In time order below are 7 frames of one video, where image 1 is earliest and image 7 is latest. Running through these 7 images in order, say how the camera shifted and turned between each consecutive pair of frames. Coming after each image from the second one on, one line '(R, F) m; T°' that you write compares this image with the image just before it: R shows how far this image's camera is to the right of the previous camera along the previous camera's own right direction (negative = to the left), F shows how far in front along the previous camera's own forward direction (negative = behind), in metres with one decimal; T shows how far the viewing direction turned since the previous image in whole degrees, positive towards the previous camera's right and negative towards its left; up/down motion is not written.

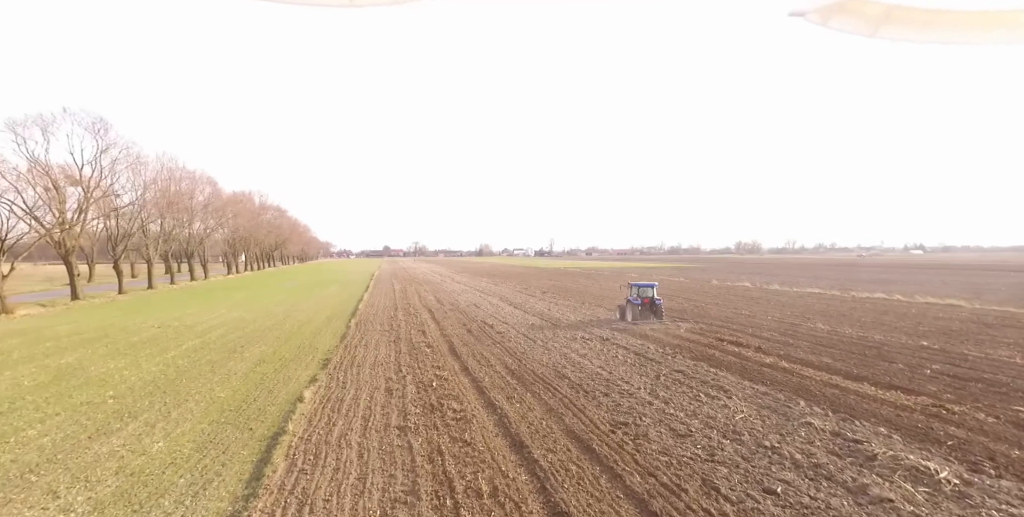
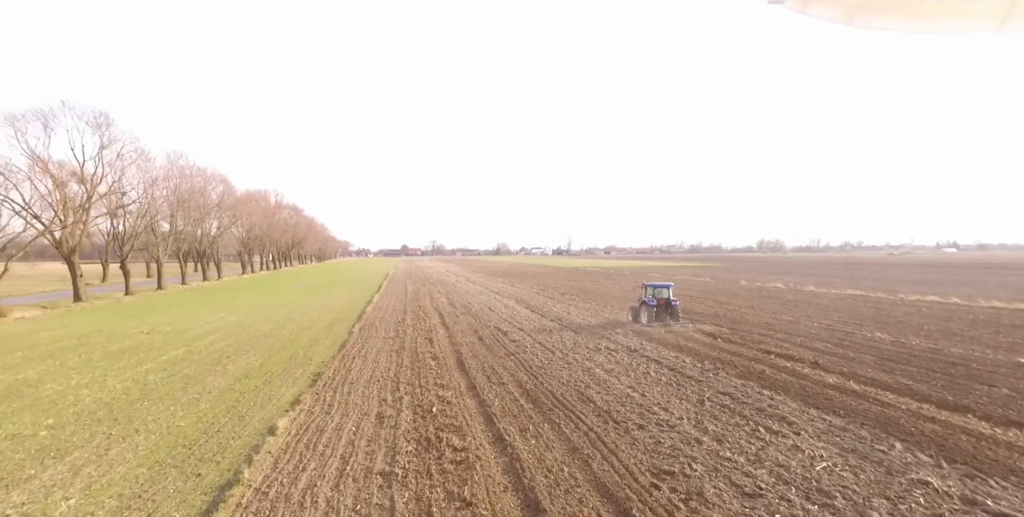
(0.0, +1.4) m; -2°
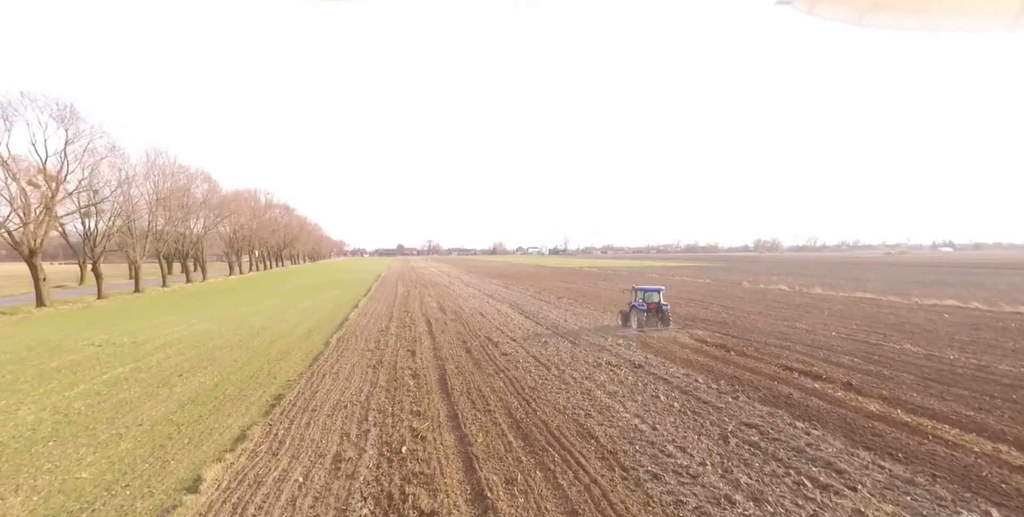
(+0.2, +1.3) m; 0°
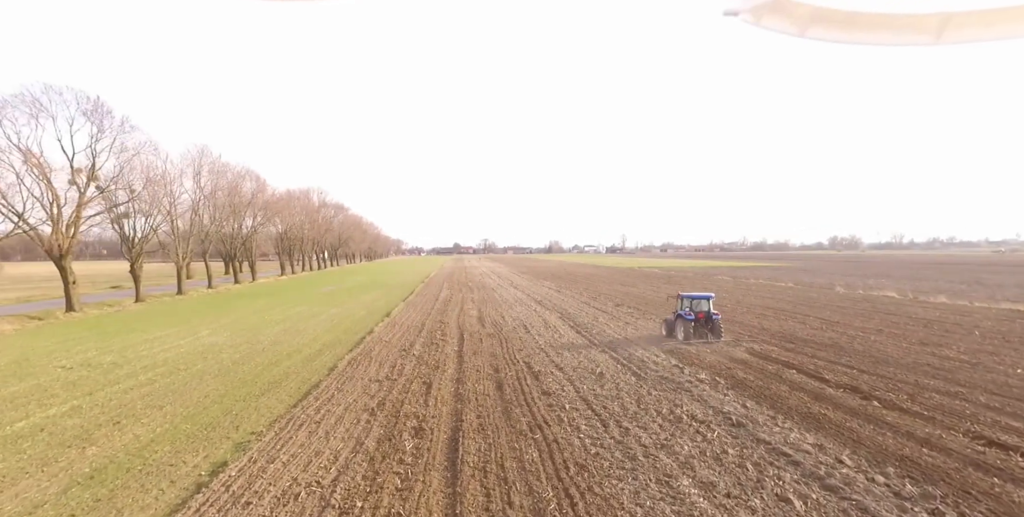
(+0.2, +3.1) m; -7°
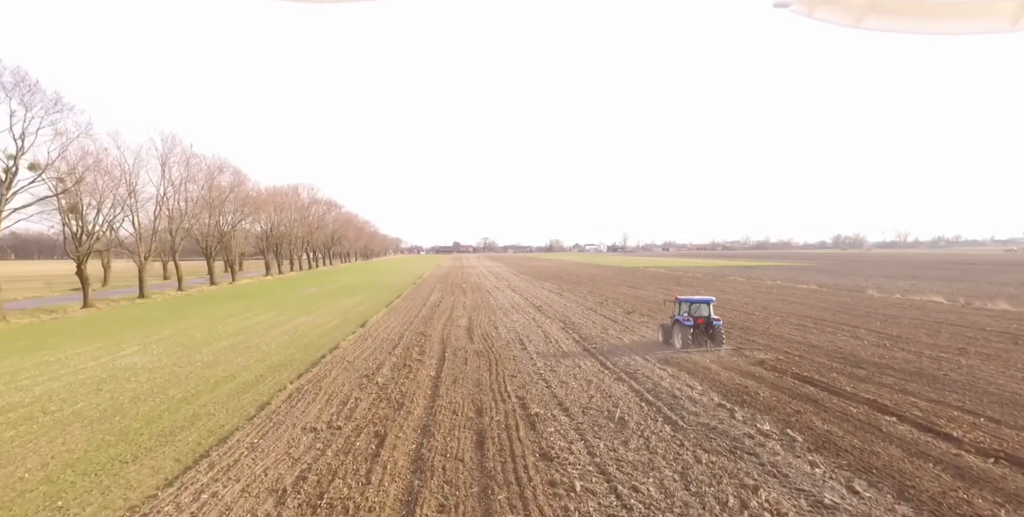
(+0.2, +3.0) m; 0°
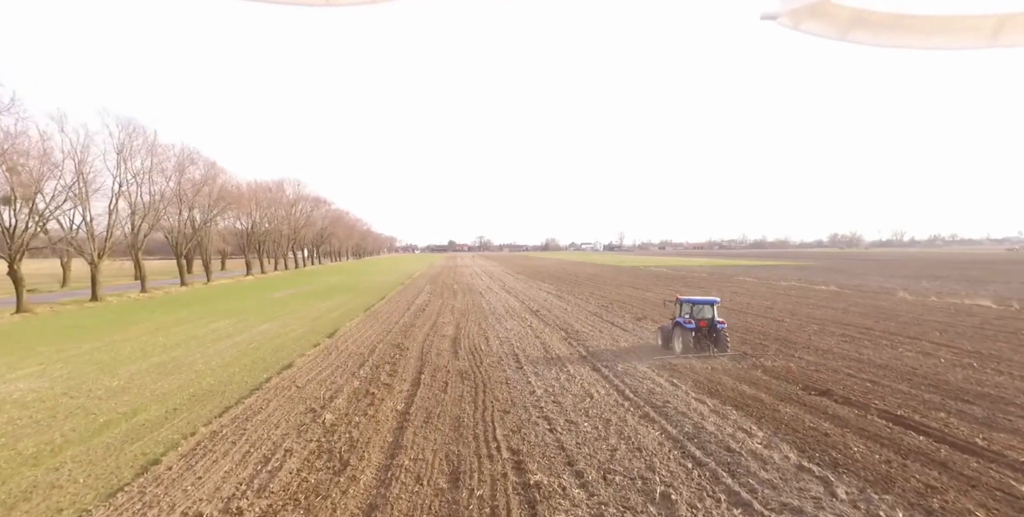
(+0.1, +2.7) m; 0°
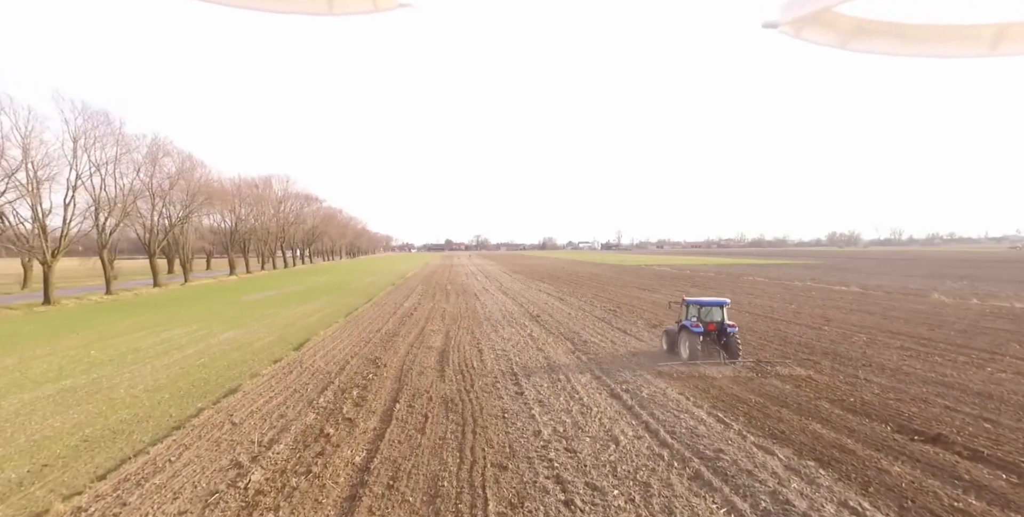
(0.0, +2.3) m; 0°
